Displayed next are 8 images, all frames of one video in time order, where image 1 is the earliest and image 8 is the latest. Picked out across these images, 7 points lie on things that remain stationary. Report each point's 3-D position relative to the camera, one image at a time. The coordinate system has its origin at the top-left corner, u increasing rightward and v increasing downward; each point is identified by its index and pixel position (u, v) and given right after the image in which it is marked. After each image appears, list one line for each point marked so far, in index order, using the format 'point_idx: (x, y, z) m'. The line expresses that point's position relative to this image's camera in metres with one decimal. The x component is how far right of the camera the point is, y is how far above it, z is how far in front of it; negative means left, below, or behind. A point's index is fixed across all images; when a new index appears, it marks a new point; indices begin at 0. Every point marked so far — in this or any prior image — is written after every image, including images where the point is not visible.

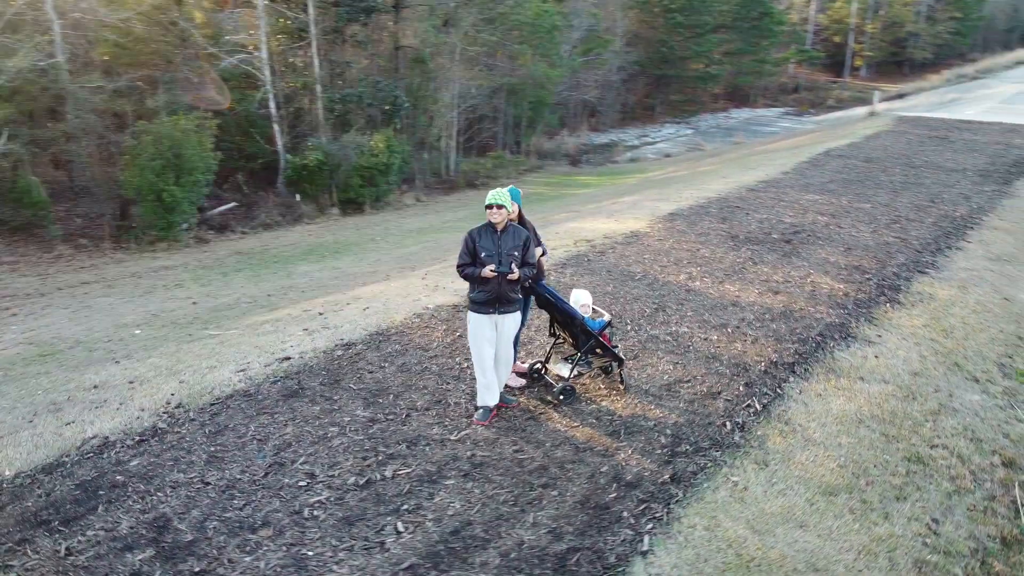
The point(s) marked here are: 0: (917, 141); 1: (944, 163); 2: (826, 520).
0: (+9.5, +3.5, +19.0) m
1: (+8.5, +2.5, +15.9) m
2: (+1.9, -1.4, +4.9) m
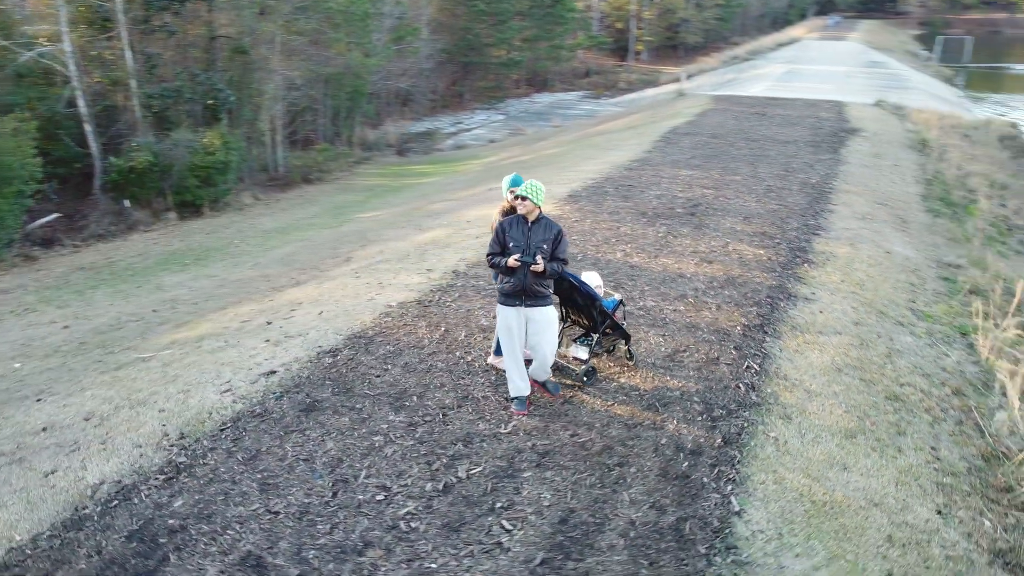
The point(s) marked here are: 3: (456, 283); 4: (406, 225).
0: (+5.9, +4.5, +20.8) m
1: (+5.7, +3.3, +17.6) m
2: (+2.4, -1.2, +5.4) m
3: (-0.6, 0.0, +8.2) m
4: (-1.8, +1.1, +13.7) m
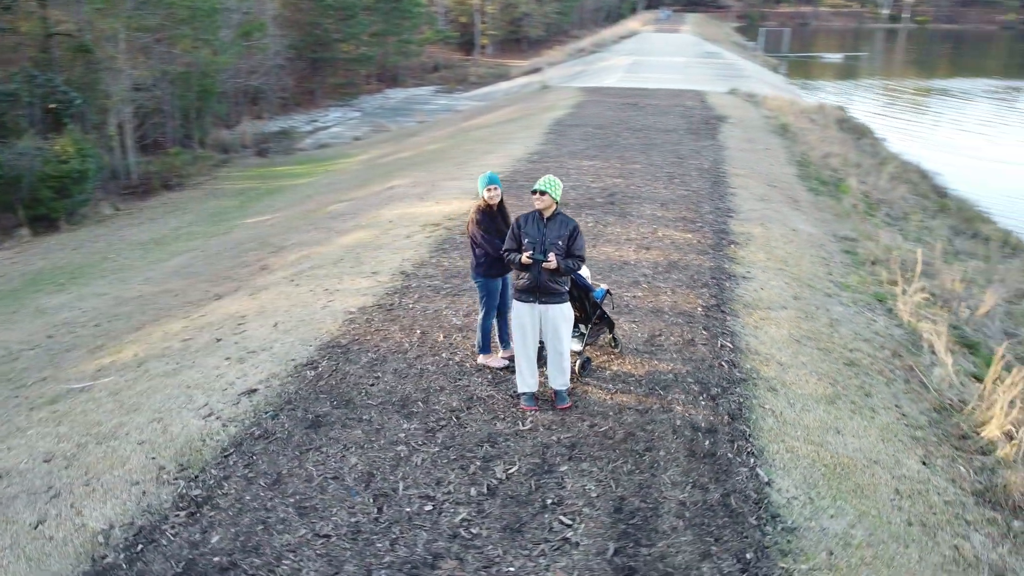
0: (+2.8, +4.9, +21.5) m
1: (+3.2, +3.7, +18.4) m
2: (+2.4, -1.0, +5.9) m
3: (-1.0, 0.0, +8.1) m
4: (-3.3, +1.0, +13.2) m
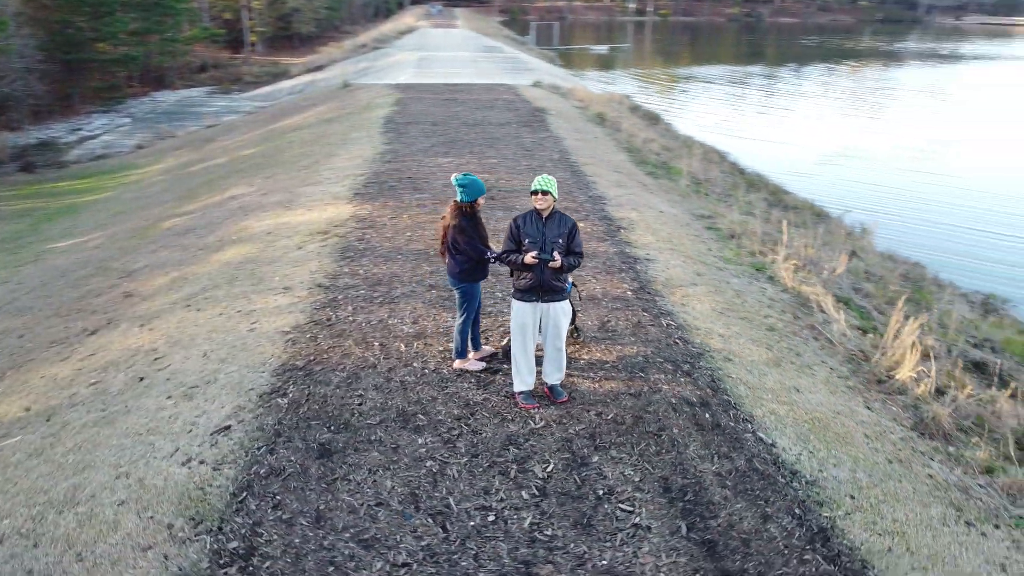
0: (-2.0, +5.0, +21.6) m
1: (-0.6, +3.9, +18.7) m
2: (+2.3, -0.8, +6.5) m
3: (-1.7, -0.1, +7.7) m
4: (-5.3, +0.6, +12.1) m
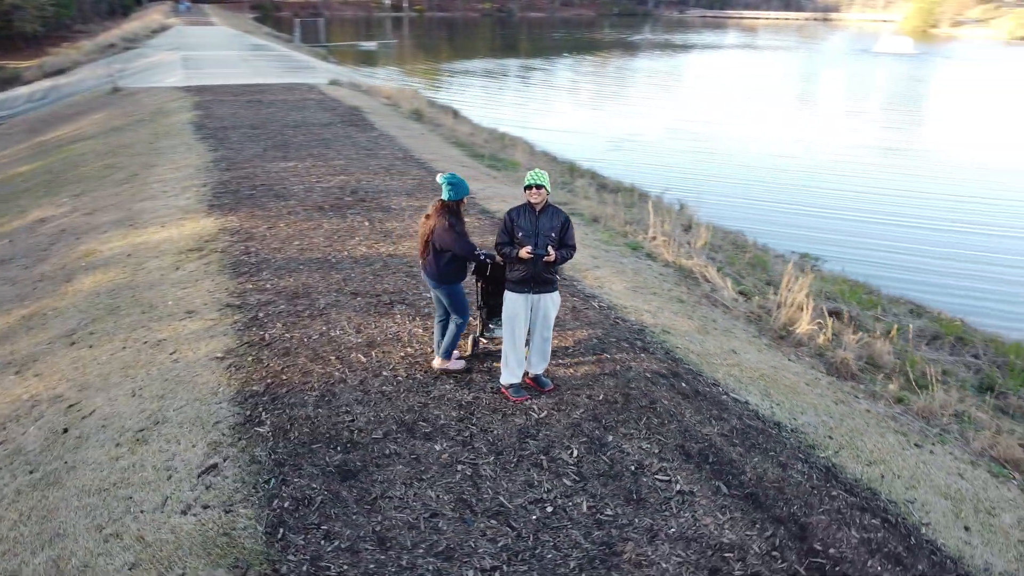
0: (-6.8, +4.7, +20.4) m
1: (-4.6, +3.8, +18.0) m
2: (+1.9, -0.5, +7.1) m
3: (-2.3, -0.2, +7.2) m
4: (-7.0, 0.0, +10.4) m
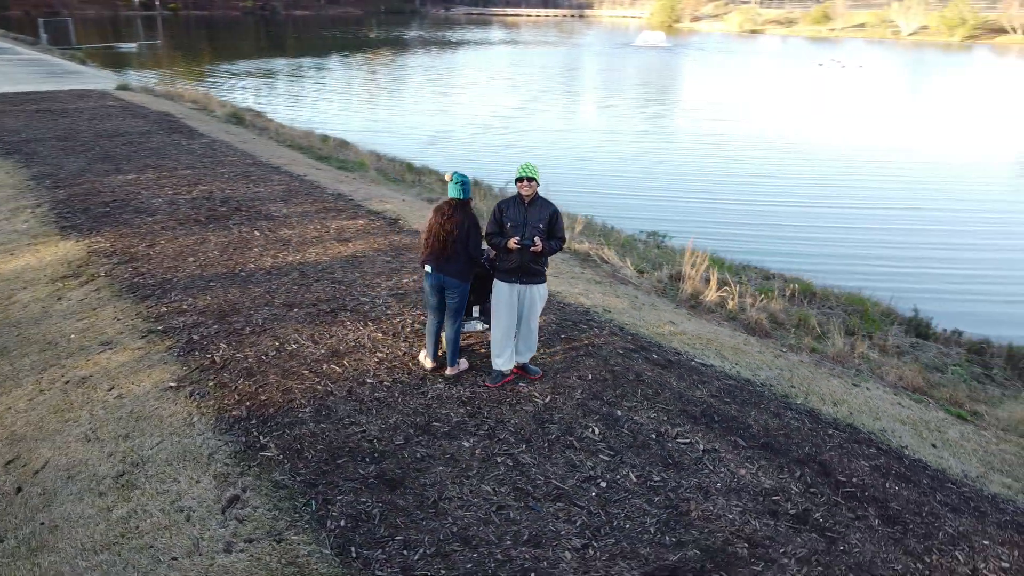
0: (-10.9, +3.9, +18.2) m
1: (-8.1, +3.2, +16.4) m
2: (+1.4, -0.3, +7.6) m
3: (-2.7, -0.4, +6.6) m
4: (-8.1, -0.6, +8.5) m
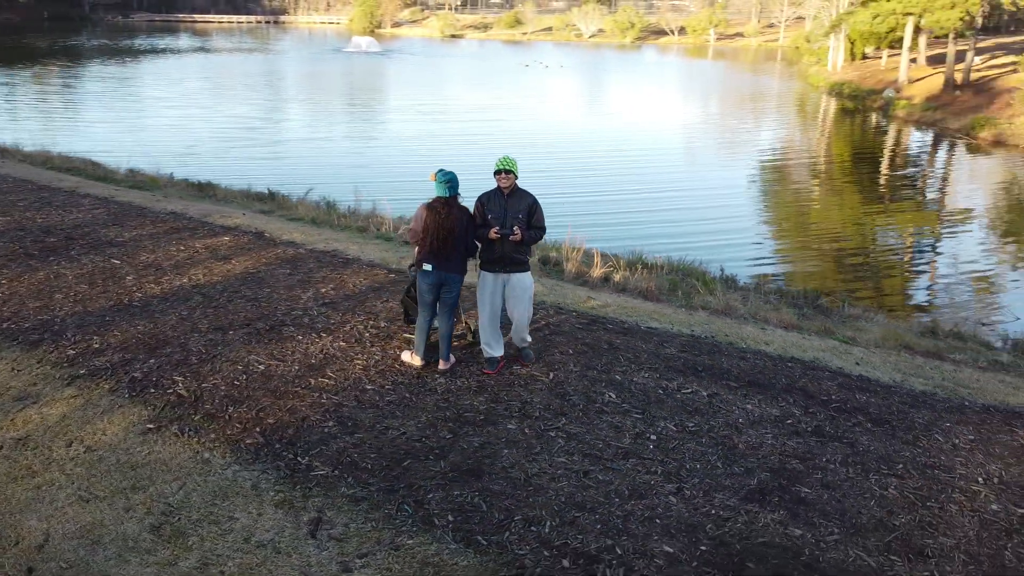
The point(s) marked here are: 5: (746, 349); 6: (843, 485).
0: (-14.8, +2.4, +14.0) m
1: (-11.6, +2.1, +13.3) m
2: (+0.7, -0.1, +8.2) m
3: (-2.8, -0.7, +5.9) m
4: (-8.5, -1.5, +5.9) m
5: (+1.9, -0.5, +6.6) m
6: (+1.9, -1.1, +4.7) m
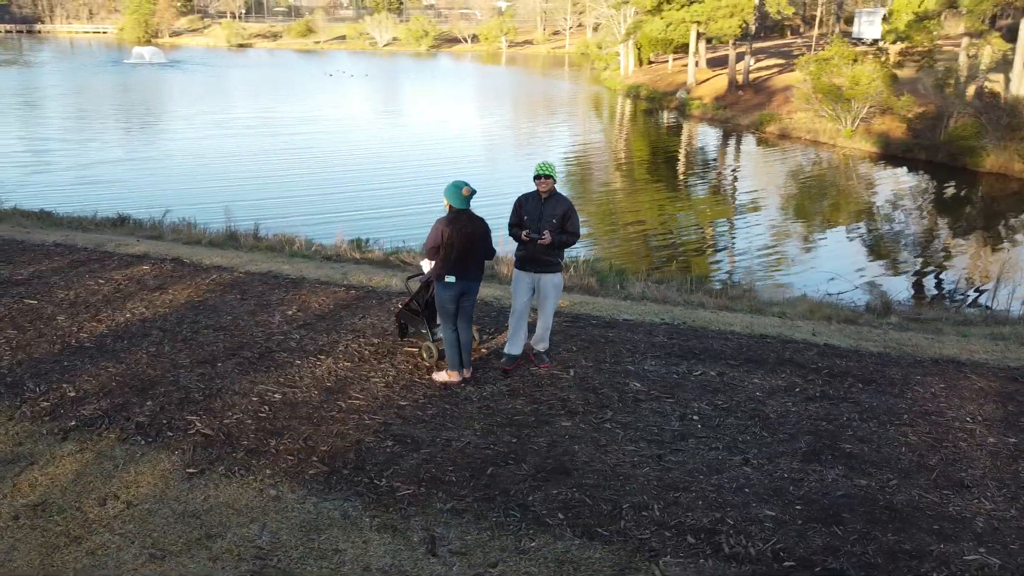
0: (-16.3, +1.0, +10.4) m
1: (-13.0, +1.0, +10.5) m
2: (+0.2, -0.1, +8.5) m
3: (-2.5, -0.9, +5.4) m
4: (-8.0, -2.2, +4.0) m
5: (+1.9, -0.4, +7.2) m
6: (+2.4, -1.0, +5.3) m
